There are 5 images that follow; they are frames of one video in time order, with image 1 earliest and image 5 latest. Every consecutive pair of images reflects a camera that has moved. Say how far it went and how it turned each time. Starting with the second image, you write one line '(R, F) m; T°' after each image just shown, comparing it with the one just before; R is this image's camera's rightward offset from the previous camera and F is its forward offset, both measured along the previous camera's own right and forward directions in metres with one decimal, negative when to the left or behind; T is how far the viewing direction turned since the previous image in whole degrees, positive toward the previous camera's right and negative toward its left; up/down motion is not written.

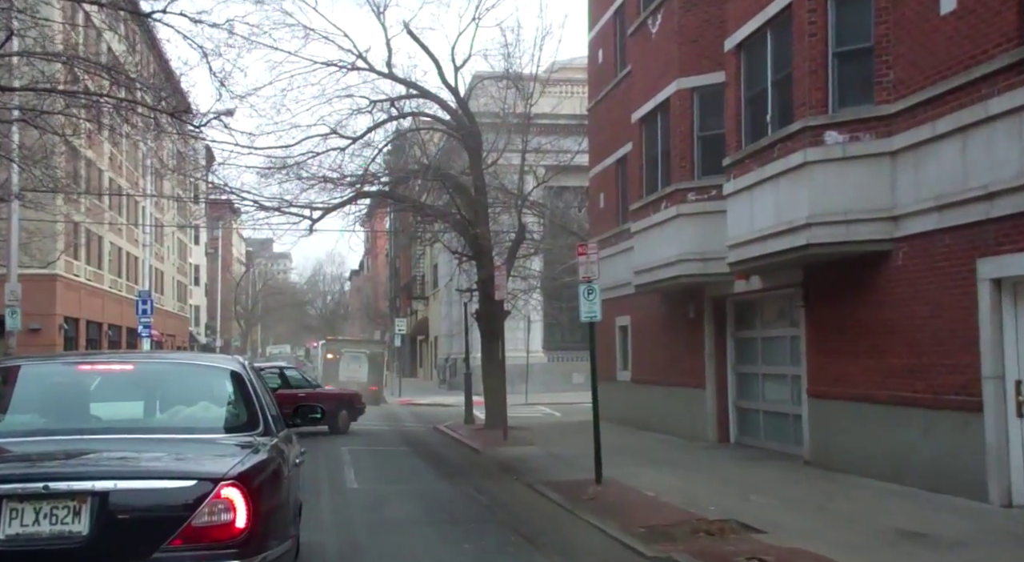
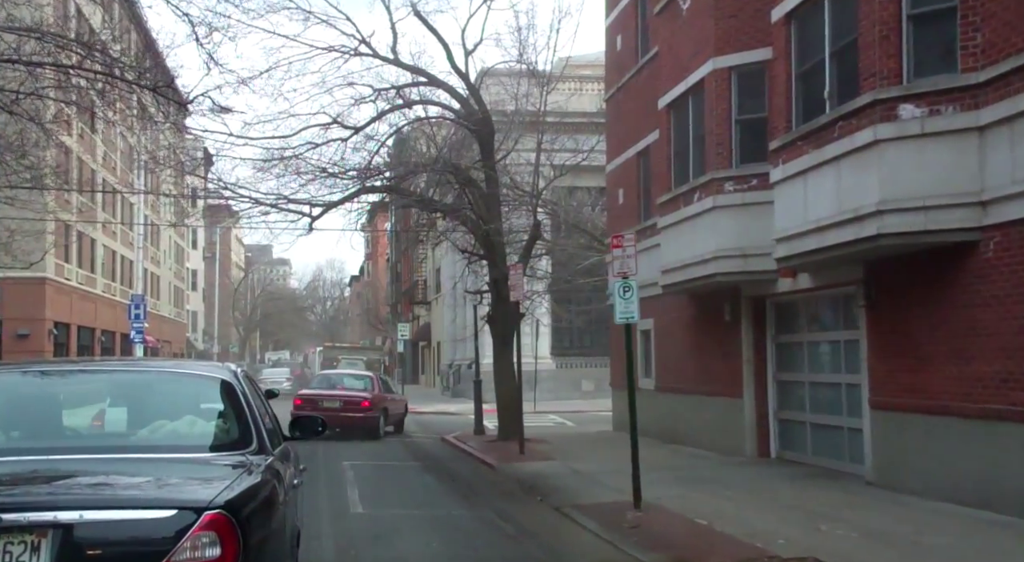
(-0.3, +1.5) m; 0°
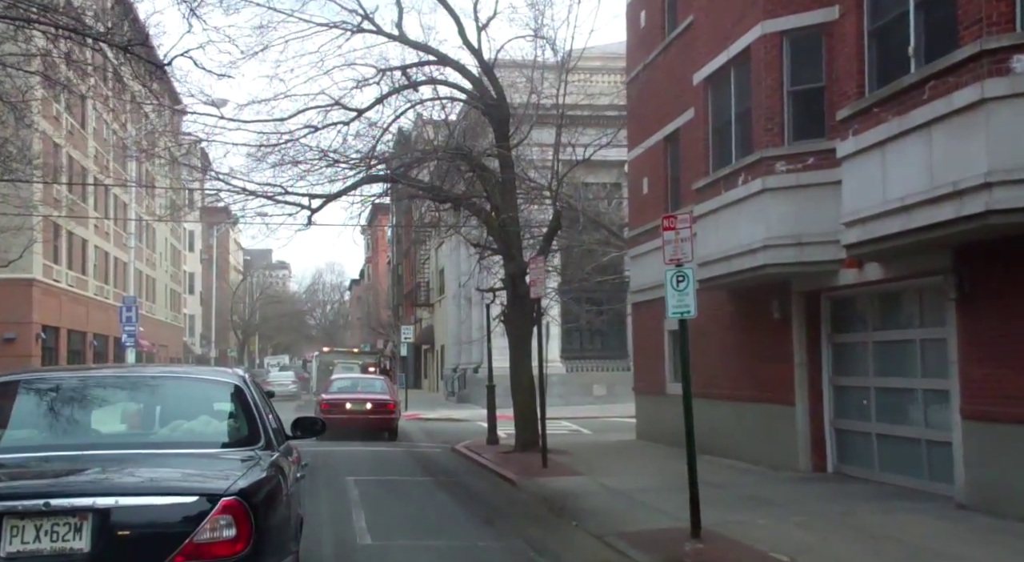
(-0.3, +1.7) m; 0°
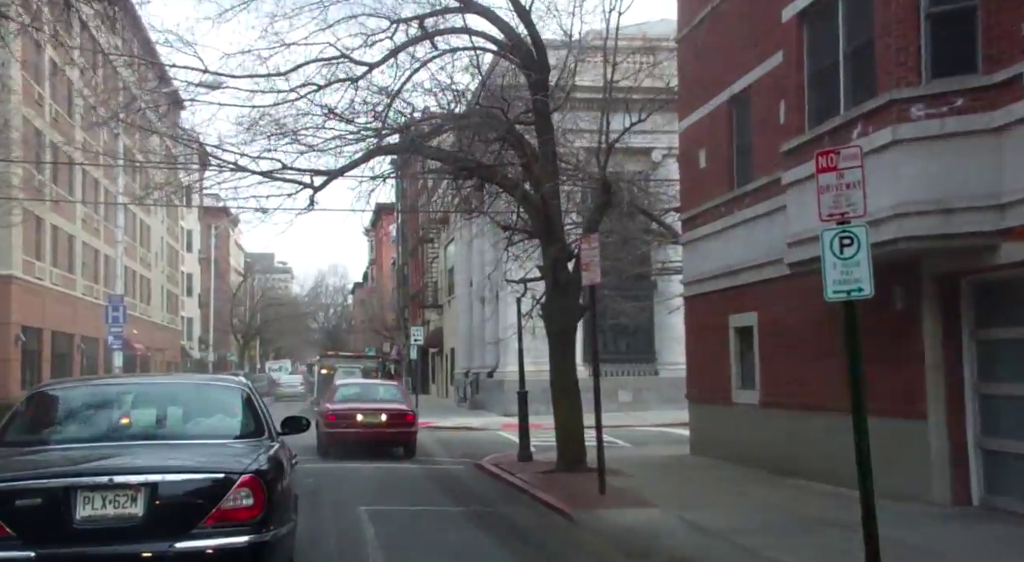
(-0.6, +2.9) m; 0°
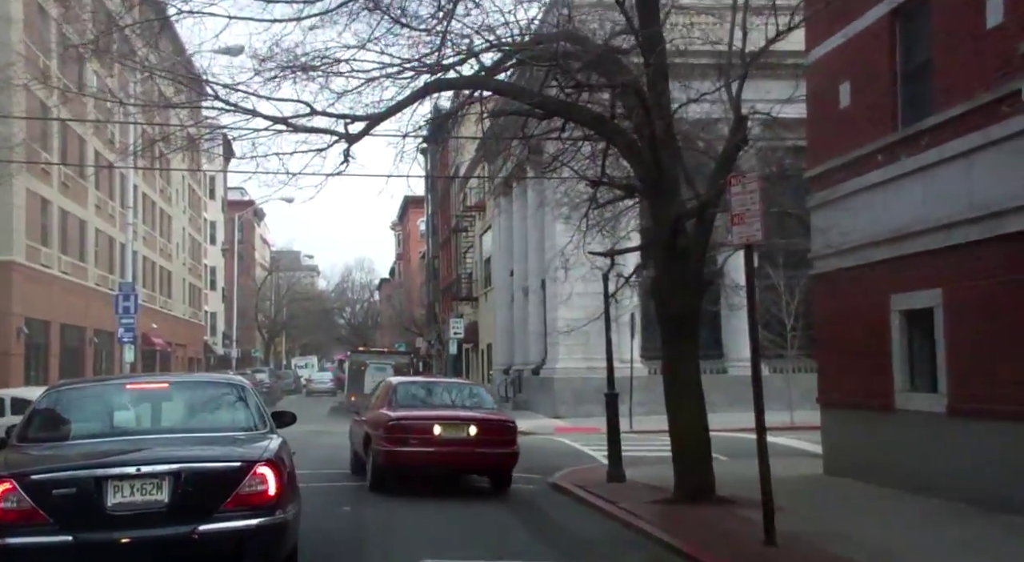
(-0.8, +3.7) m; -1°
